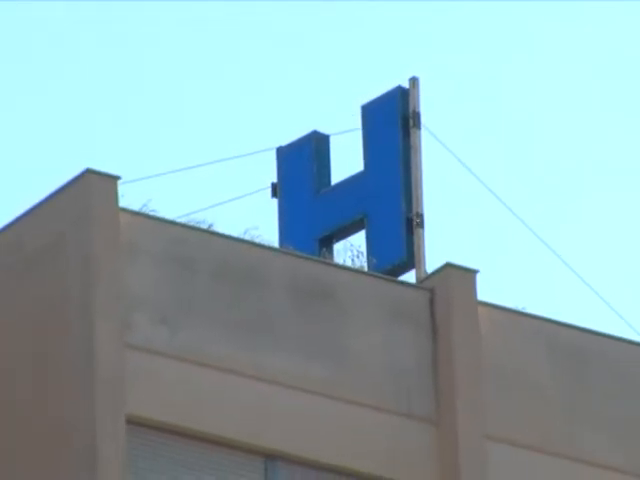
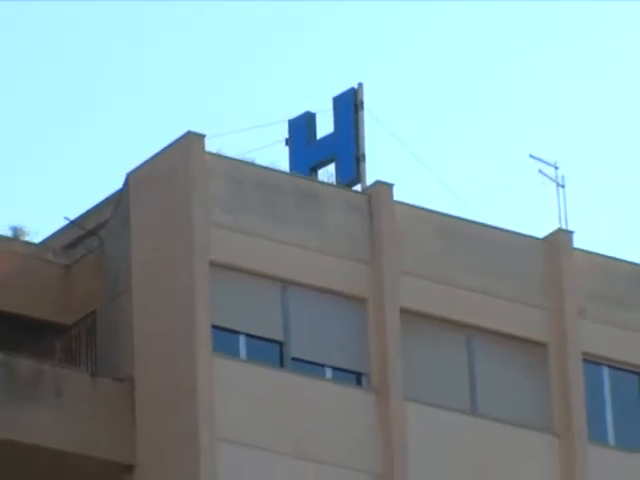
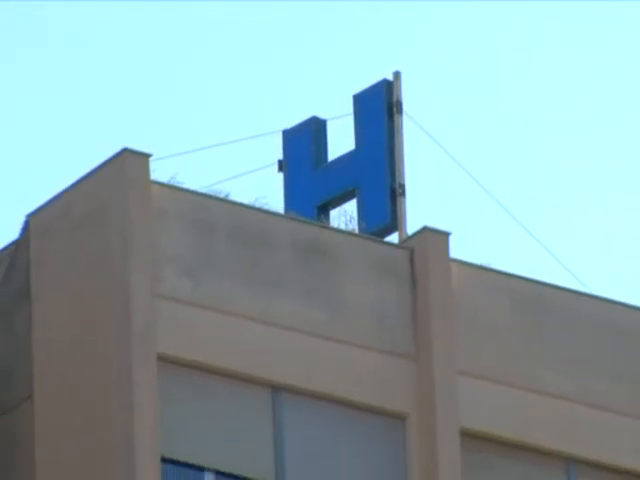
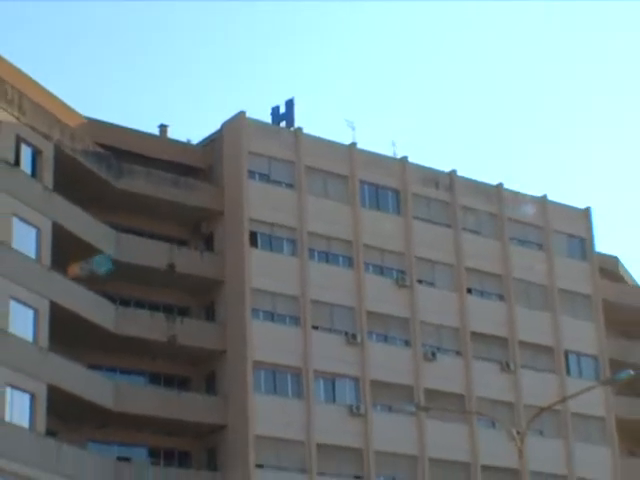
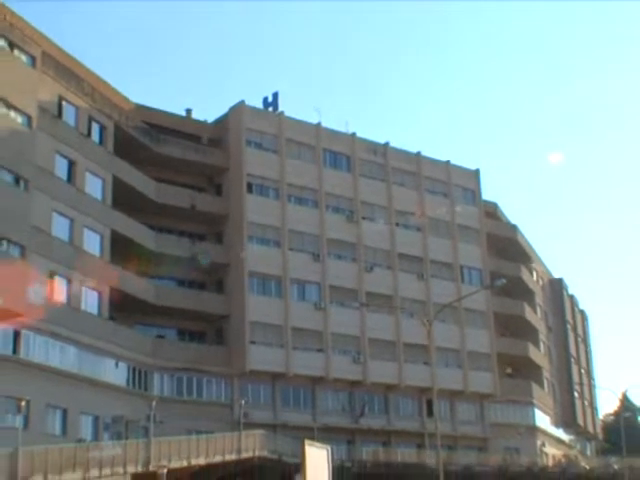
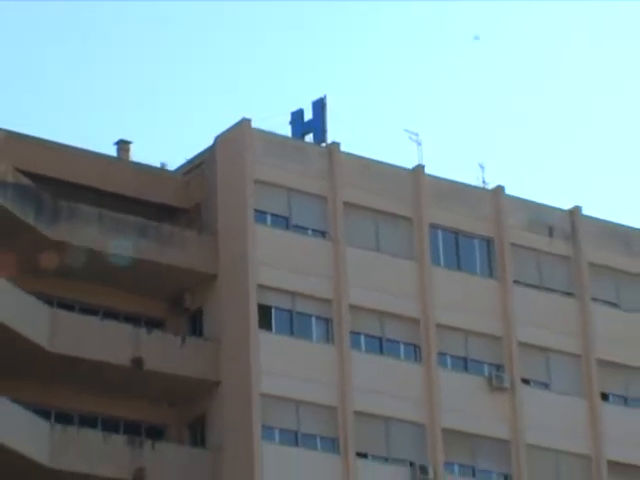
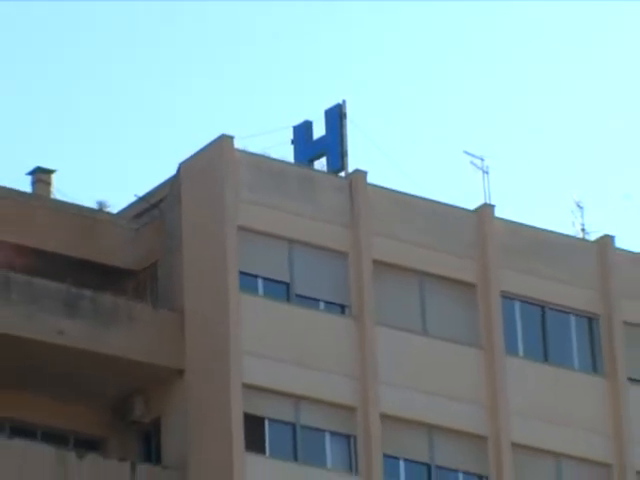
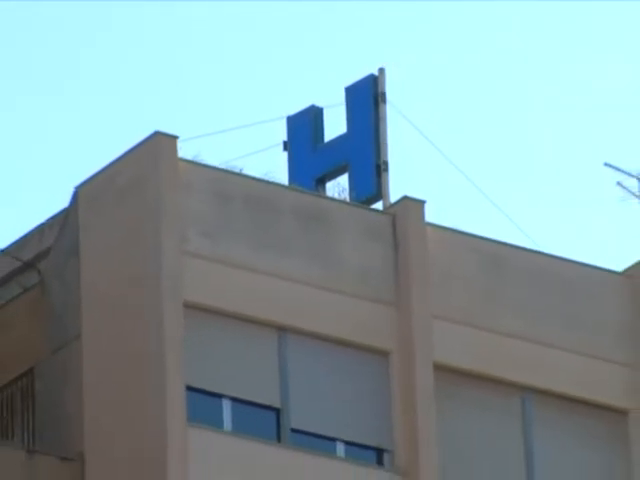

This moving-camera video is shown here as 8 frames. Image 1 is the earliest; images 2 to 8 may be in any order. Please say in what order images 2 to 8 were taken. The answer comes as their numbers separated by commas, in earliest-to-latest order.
3, 8, 2, 7, 6, 4, 5
